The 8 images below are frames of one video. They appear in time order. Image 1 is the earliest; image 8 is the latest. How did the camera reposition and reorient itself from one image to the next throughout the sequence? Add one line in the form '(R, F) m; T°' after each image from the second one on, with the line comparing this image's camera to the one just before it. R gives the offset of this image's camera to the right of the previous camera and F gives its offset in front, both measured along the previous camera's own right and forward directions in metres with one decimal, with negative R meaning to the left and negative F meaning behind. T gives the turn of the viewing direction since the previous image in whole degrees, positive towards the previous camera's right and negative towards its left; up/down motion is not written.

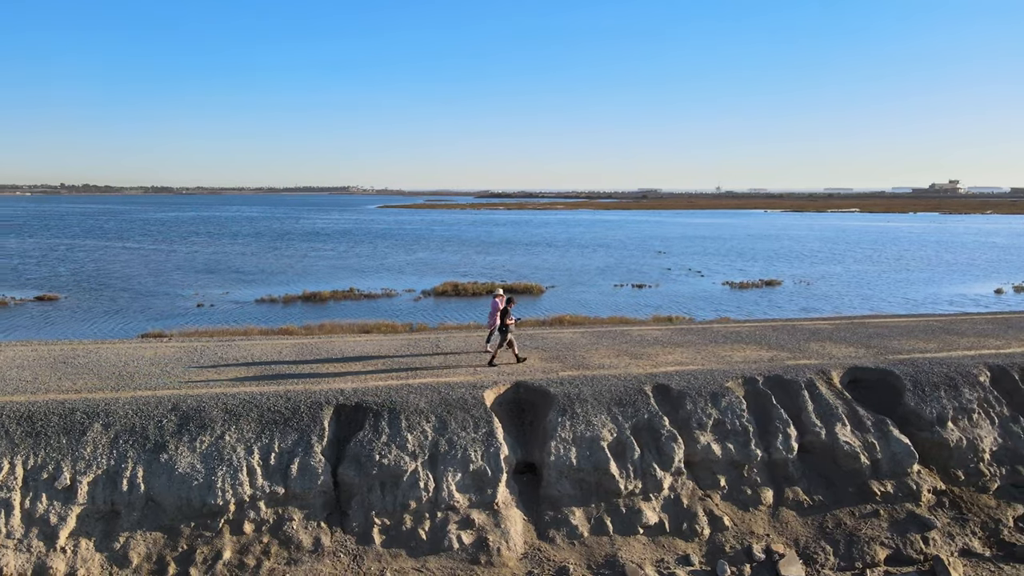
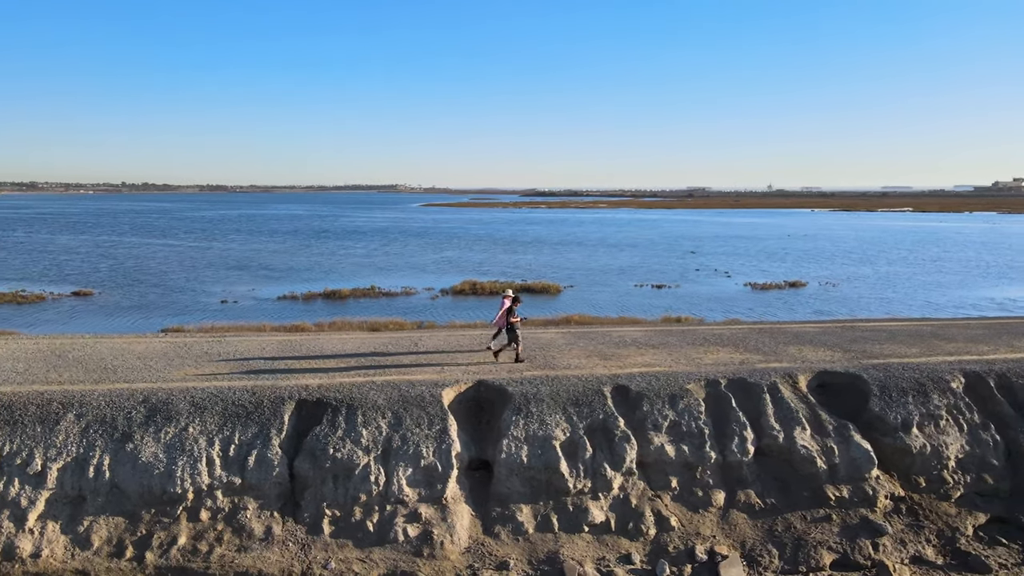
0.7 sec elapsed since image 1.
(+1.5, -0.2) m; -3°
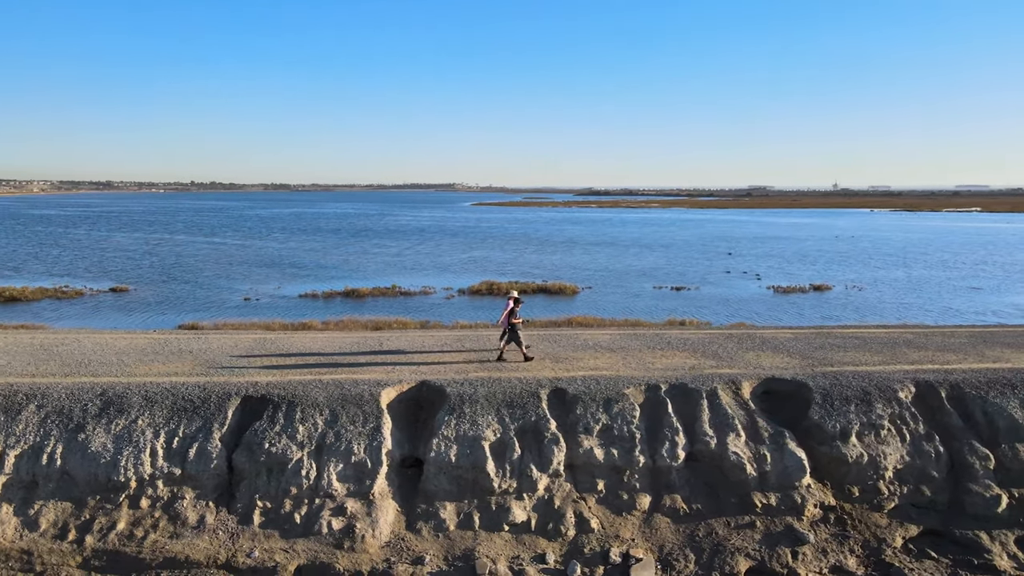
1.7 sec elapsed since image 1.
(+2.1, -0.3) m; -4°
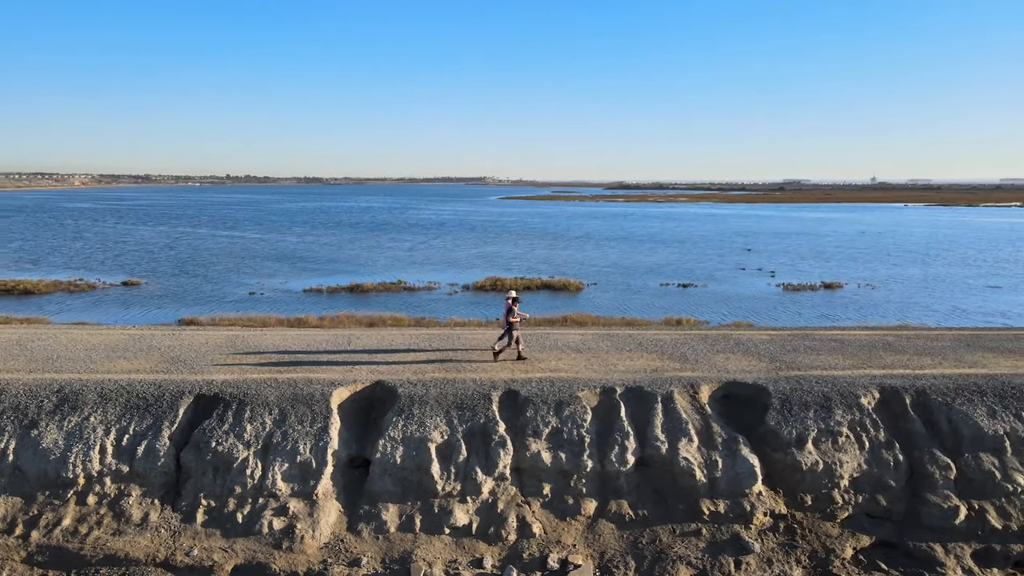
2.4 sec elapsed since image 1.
(+1.4, +0.2) m; -2°
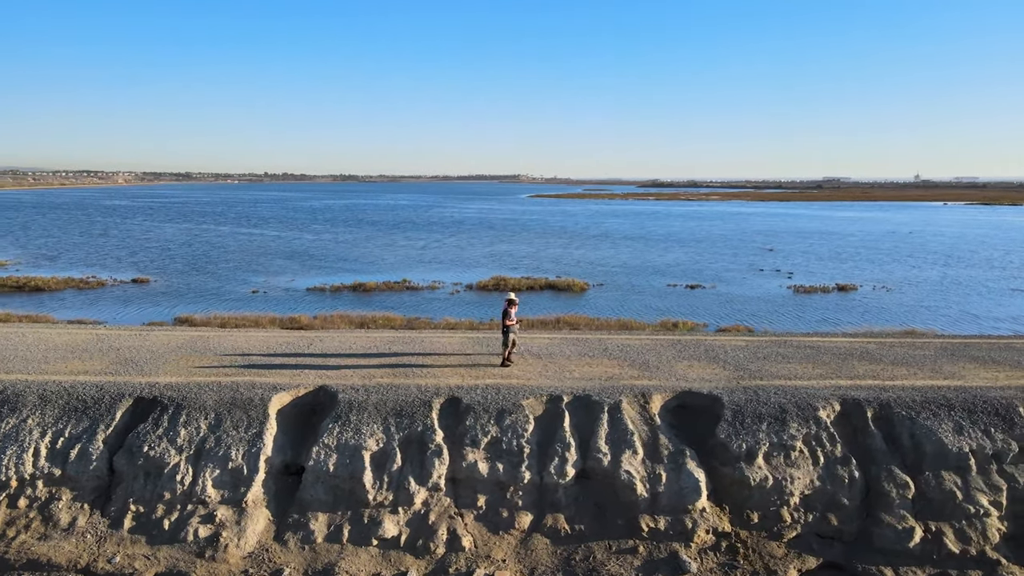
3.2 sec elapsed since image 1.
(+1.6, +0.5) m; -2°
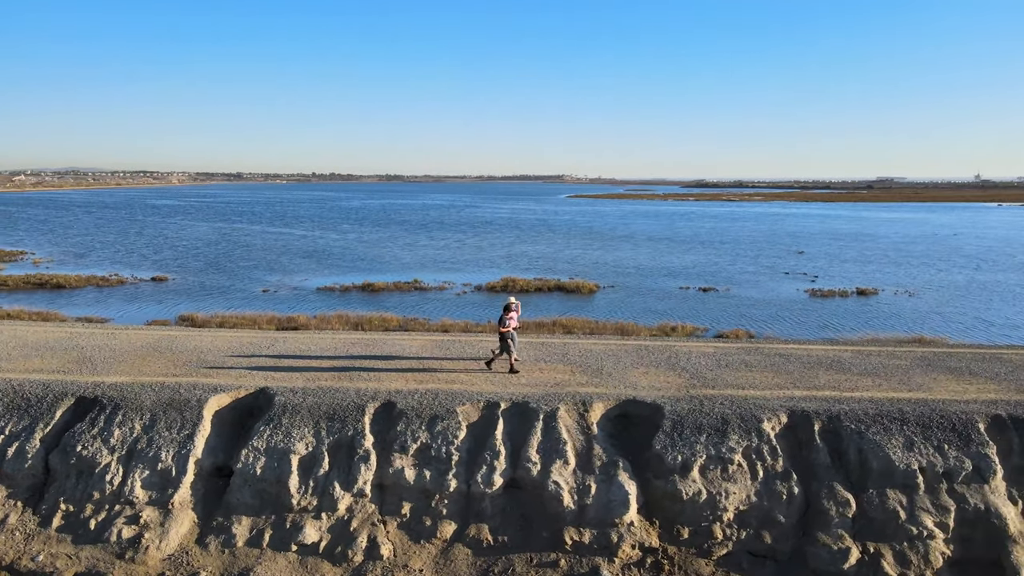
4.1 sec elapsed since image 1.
(+1.8, +0.3) m; -3°
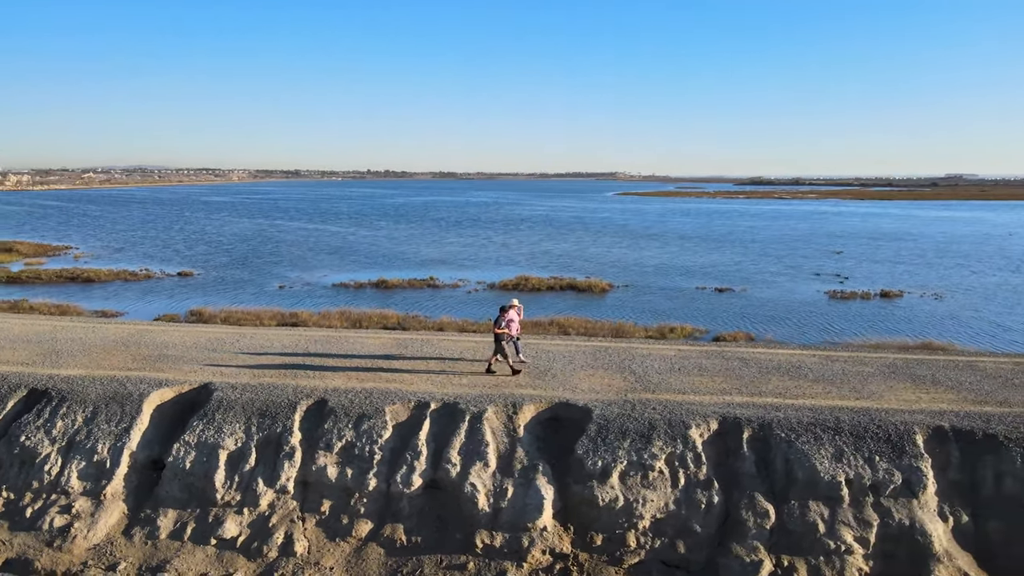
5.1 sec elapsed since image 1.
(+2.0, +0.2) m; -4°
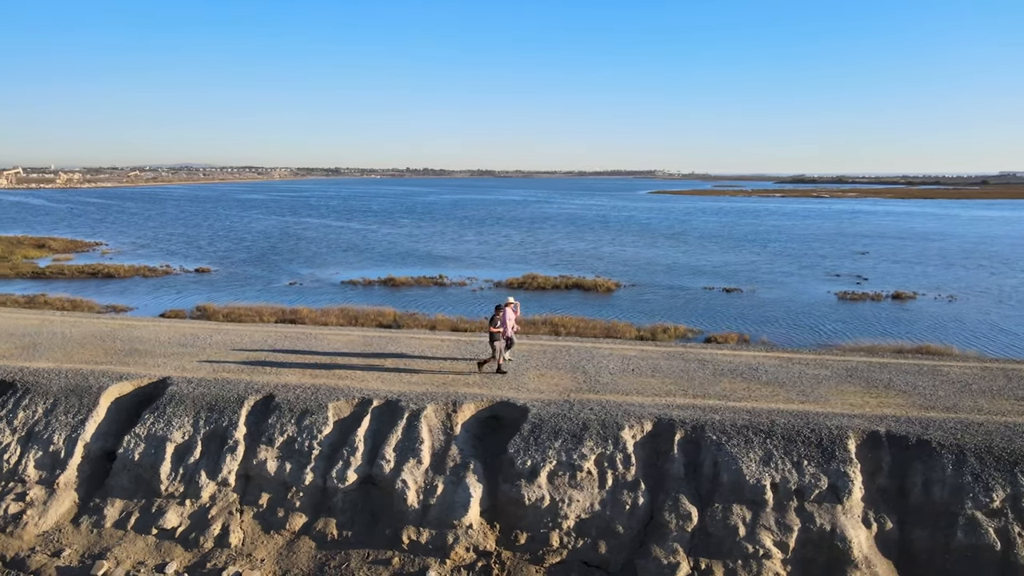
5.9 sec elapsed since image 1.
(+1.6, -0.1) m; -3°
